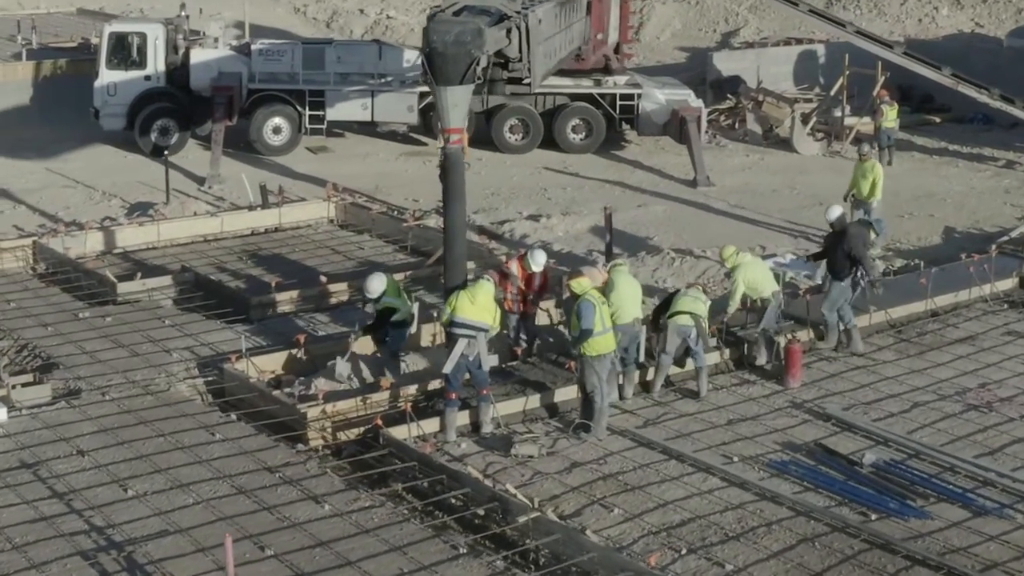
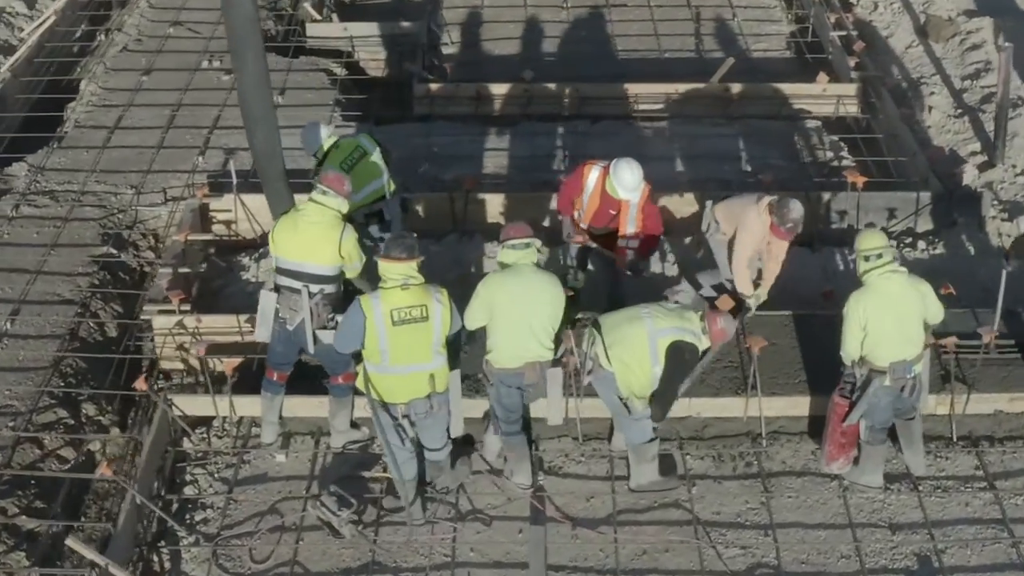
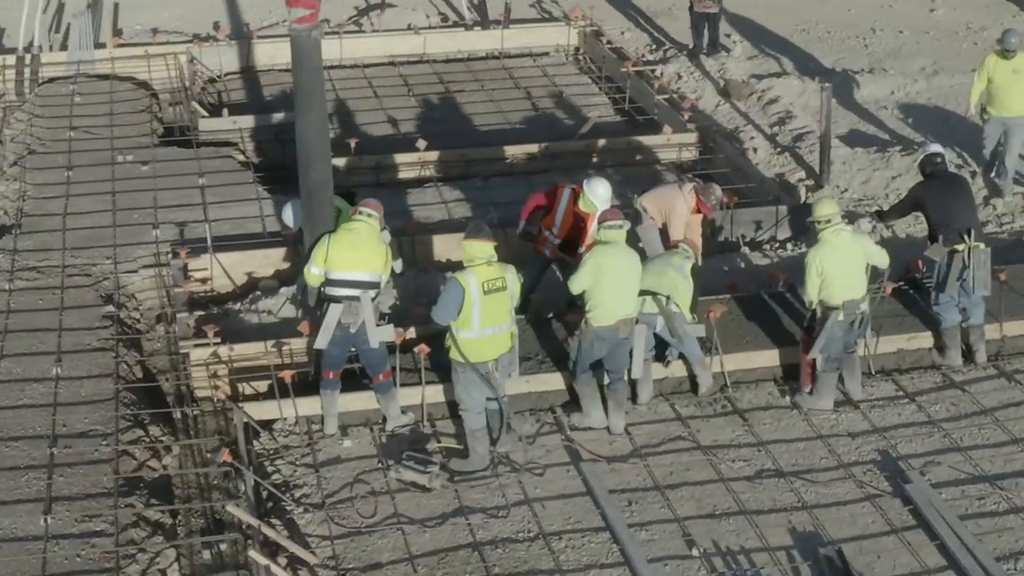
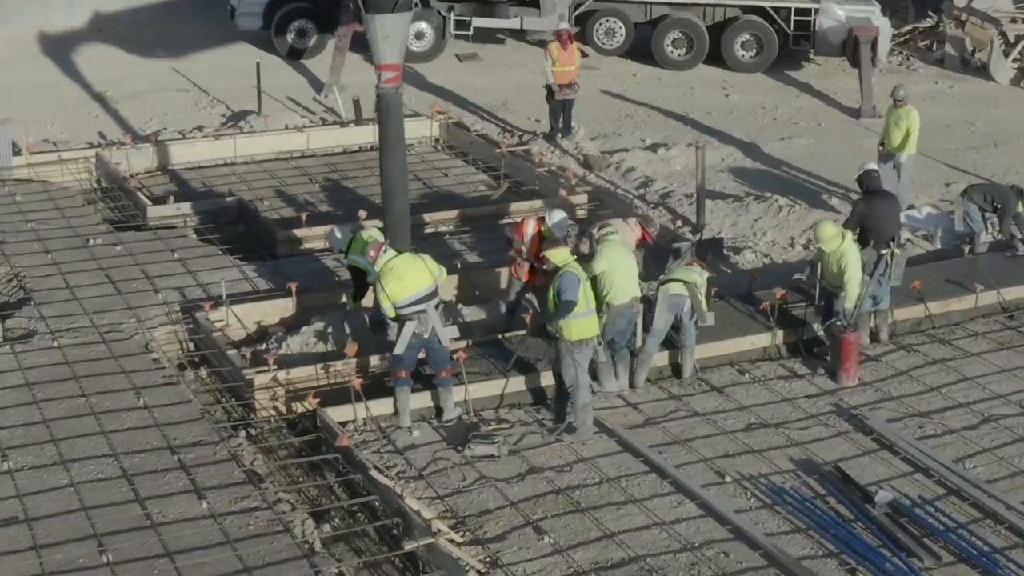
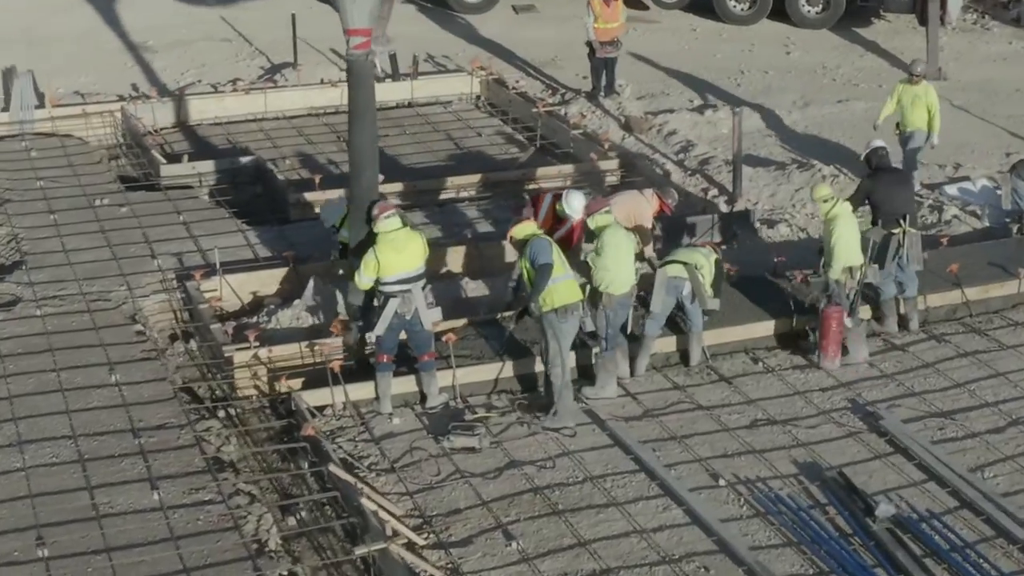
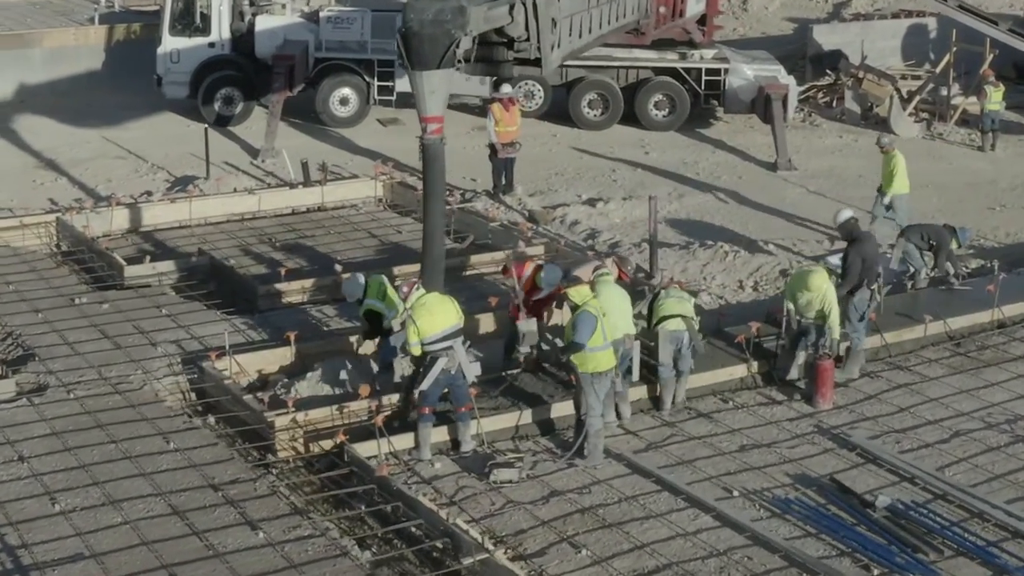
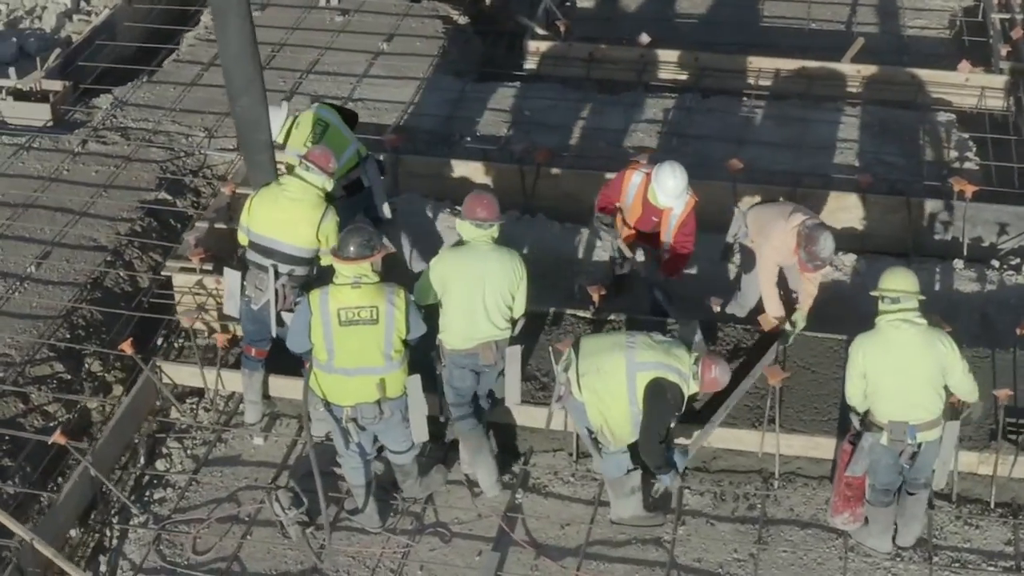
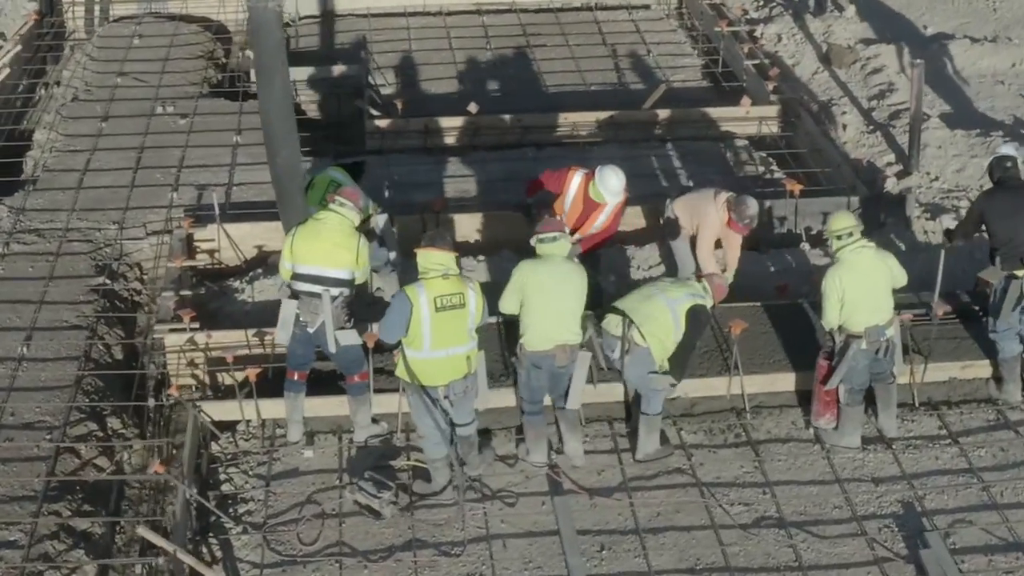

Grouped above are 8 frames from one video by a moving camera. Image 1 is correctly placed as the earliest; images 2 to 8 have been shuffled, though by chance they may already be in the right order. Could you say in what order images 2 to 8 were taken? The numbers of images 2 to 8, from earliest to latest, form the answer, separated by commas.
6, 4, 5, 3, 8, 2, 7
